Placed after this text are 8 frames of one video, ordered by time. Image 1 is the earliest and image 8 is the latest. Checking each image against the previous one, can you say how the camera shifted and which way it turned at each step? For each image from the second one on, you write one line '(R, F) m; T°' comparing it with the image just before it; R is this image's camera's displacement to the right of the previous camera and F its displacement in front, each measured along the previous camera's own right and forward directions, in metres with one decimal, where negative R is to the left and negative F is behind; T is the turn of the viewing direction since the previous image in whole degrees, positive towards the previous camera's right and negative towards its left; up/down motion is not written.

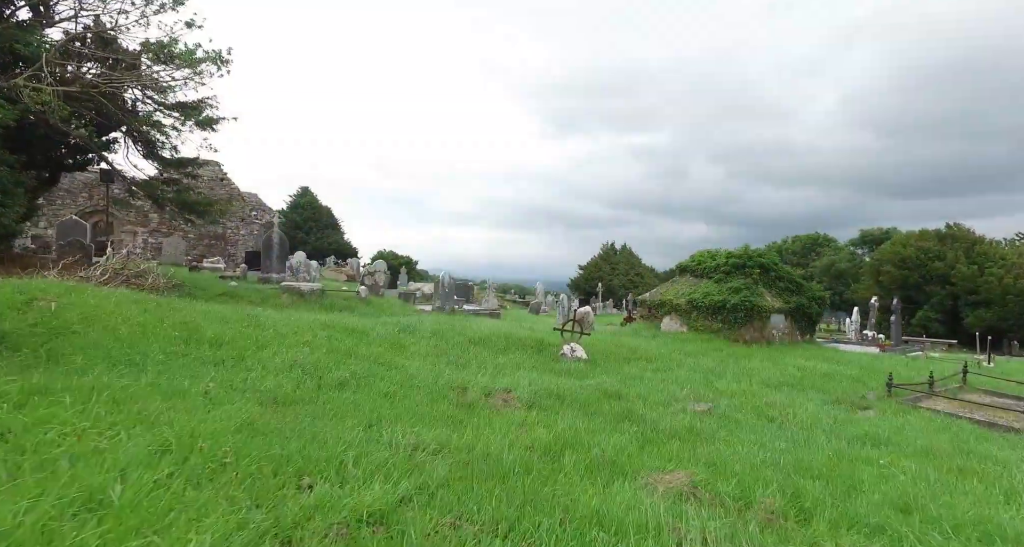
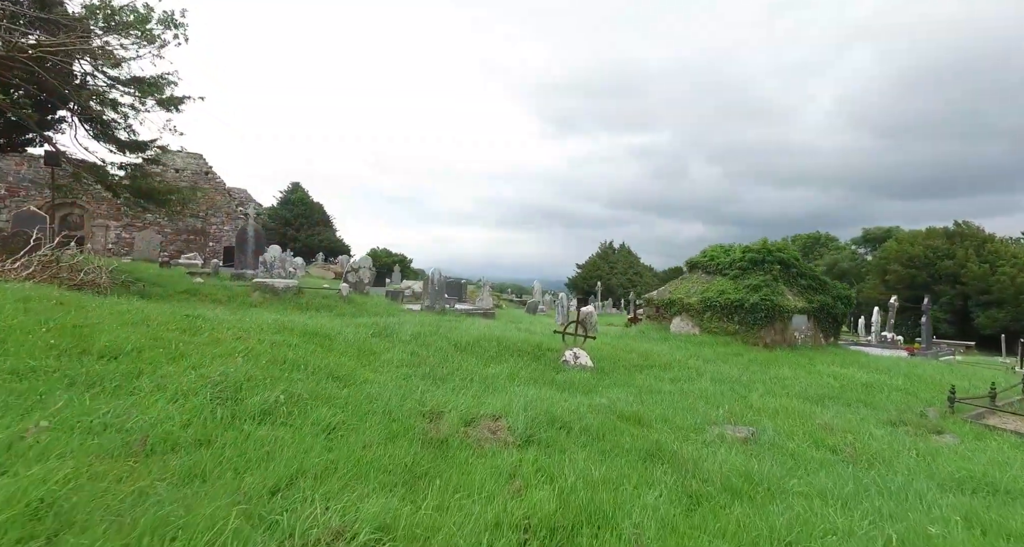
(0.0, +1.2) m; 0°
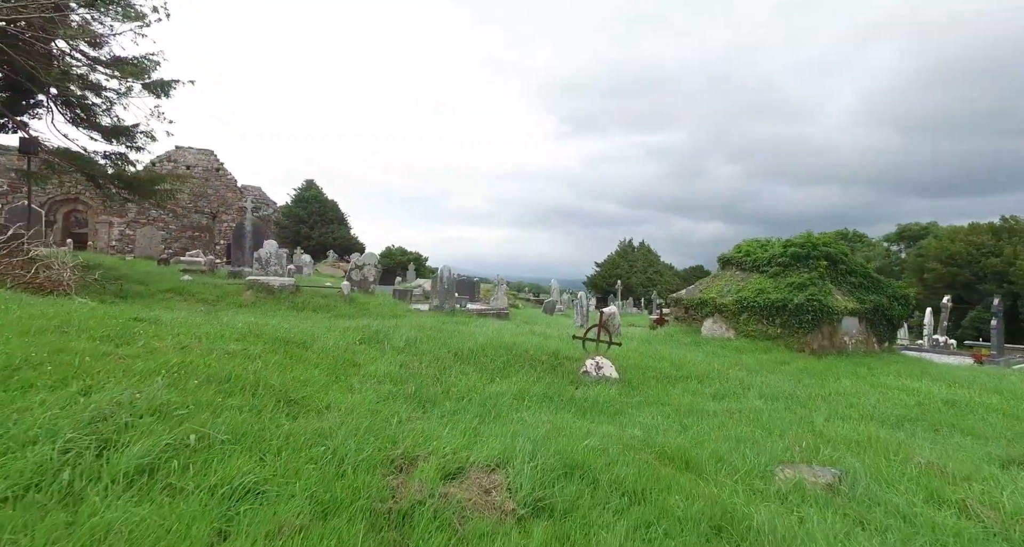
(+0.1, +1.1) m; -2°
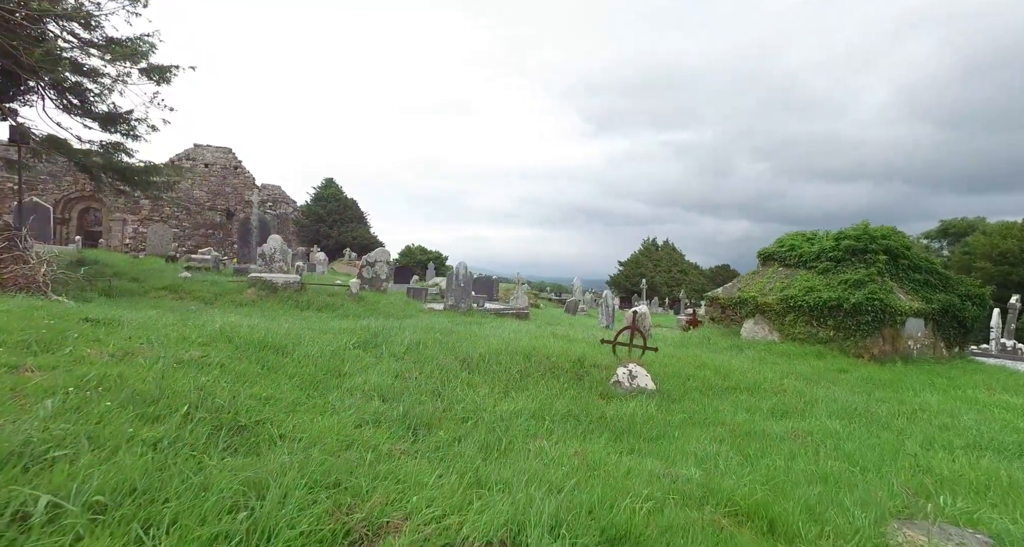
(0.0, +0.9) m; -2°
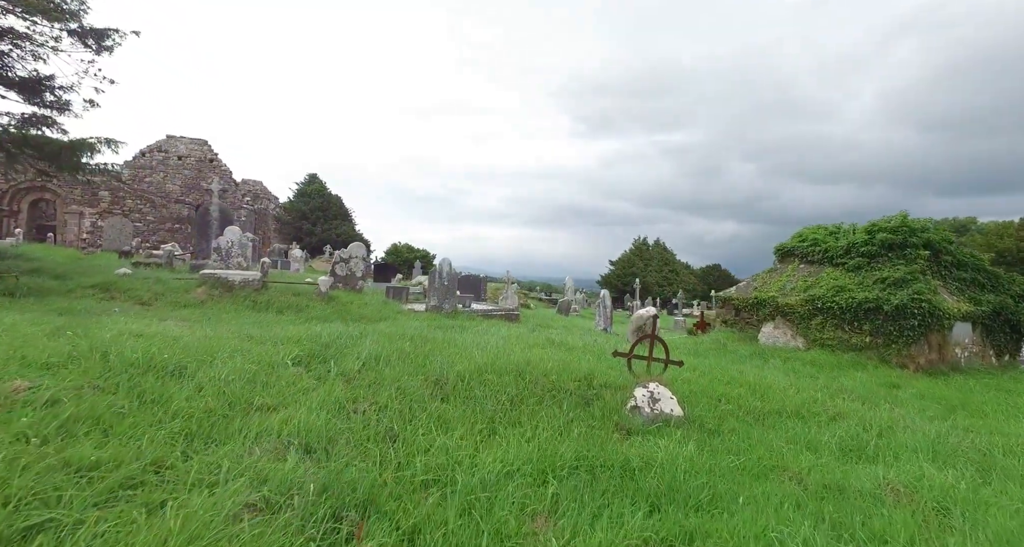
(0.0, +1.2) m; +1°
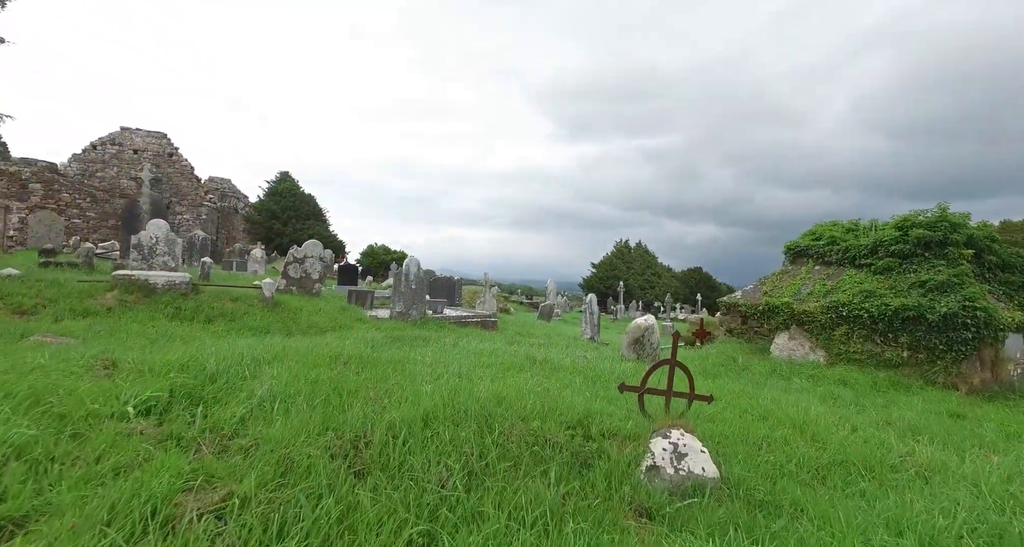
(+0.1, +1.4) m; +2°
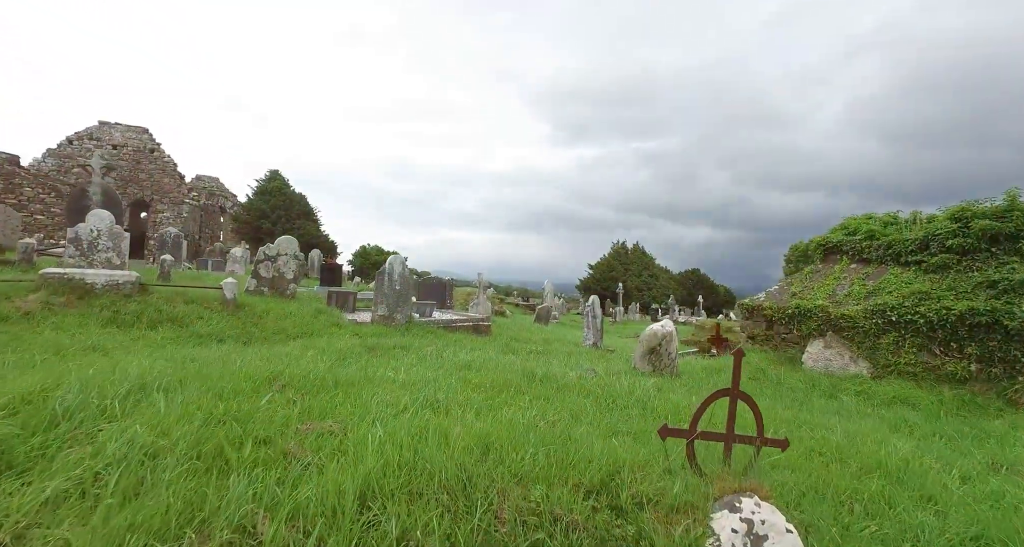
(0.0, +1.1) m; 0°
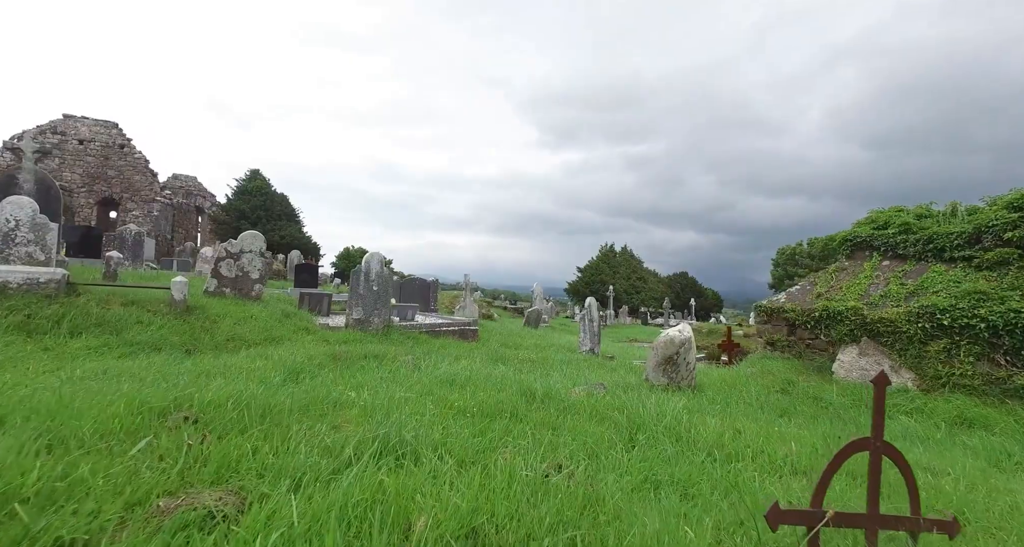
(0.0, +1.0) m; +1°
